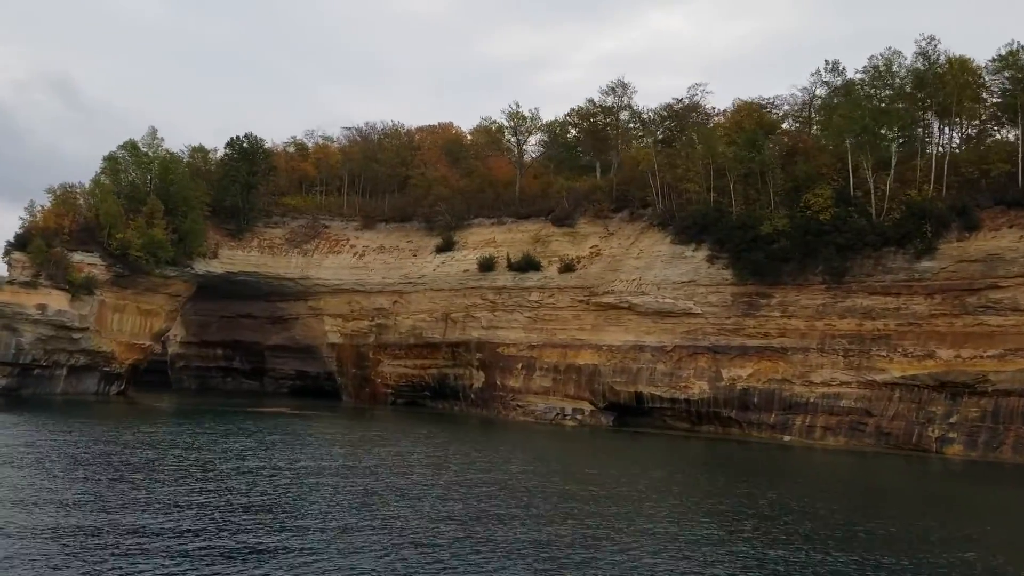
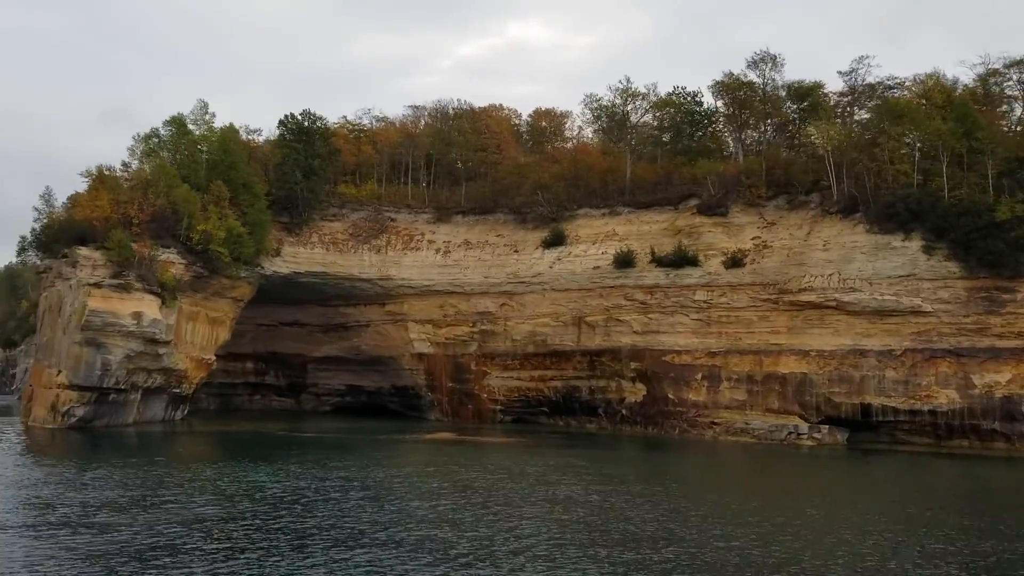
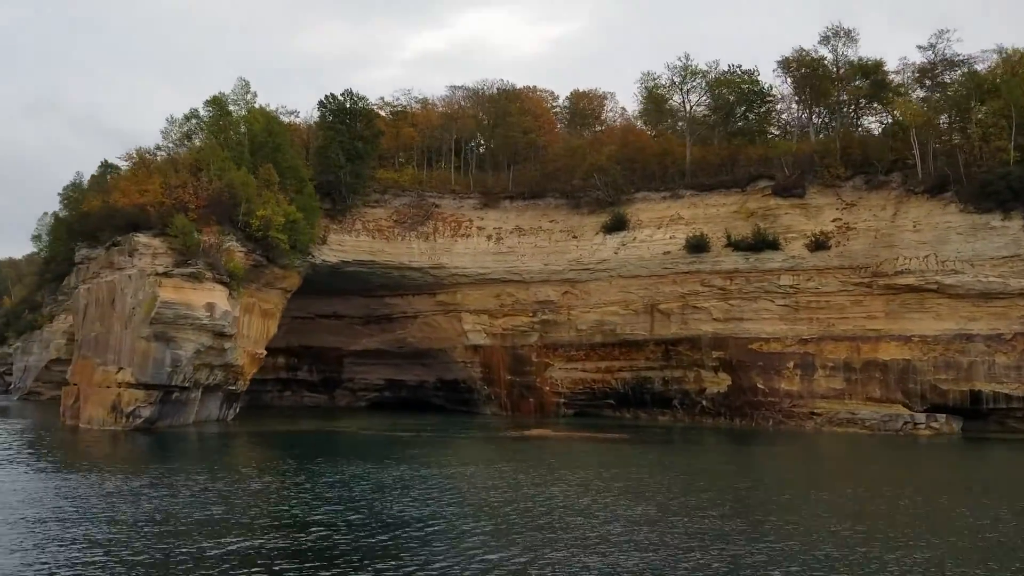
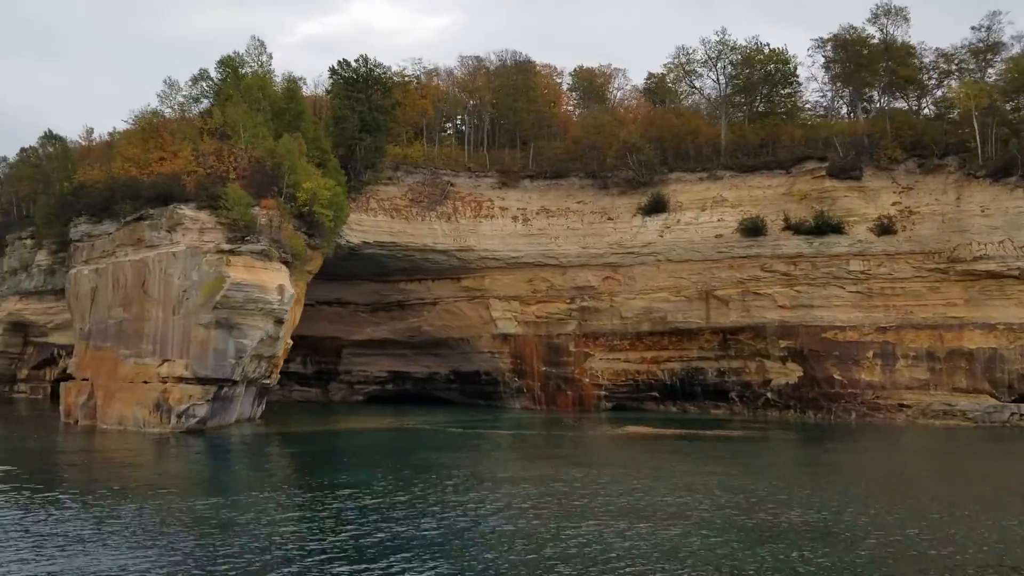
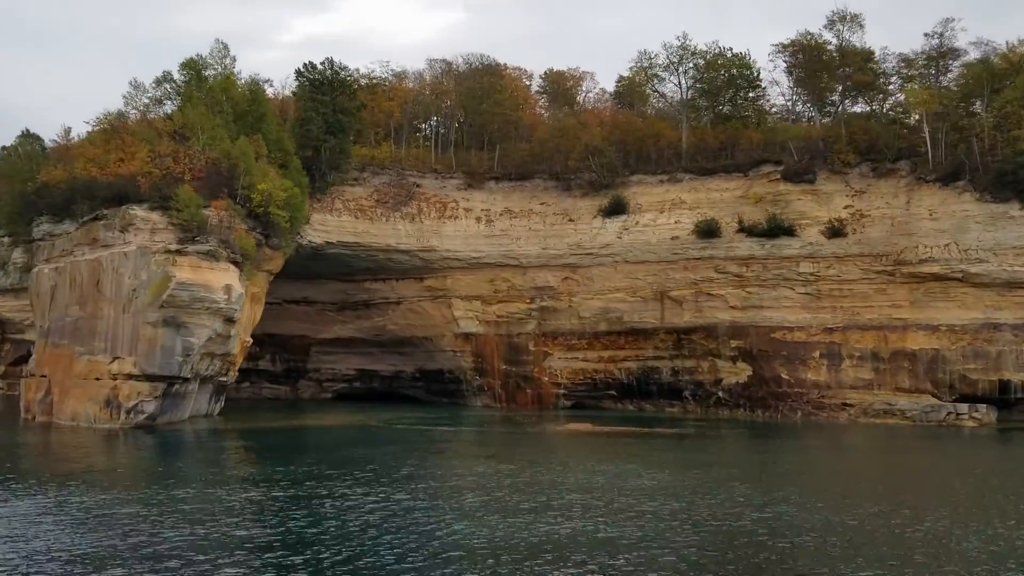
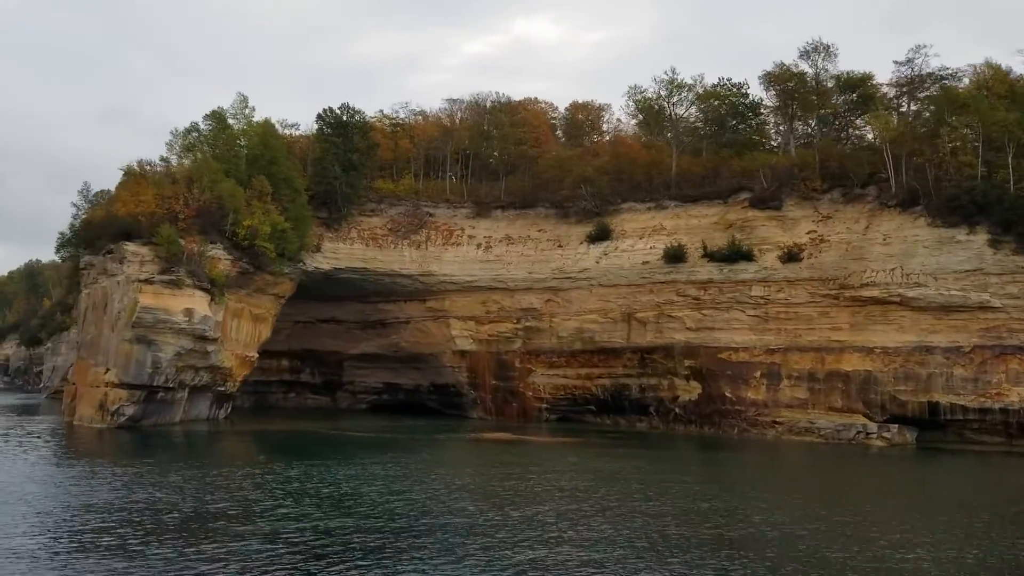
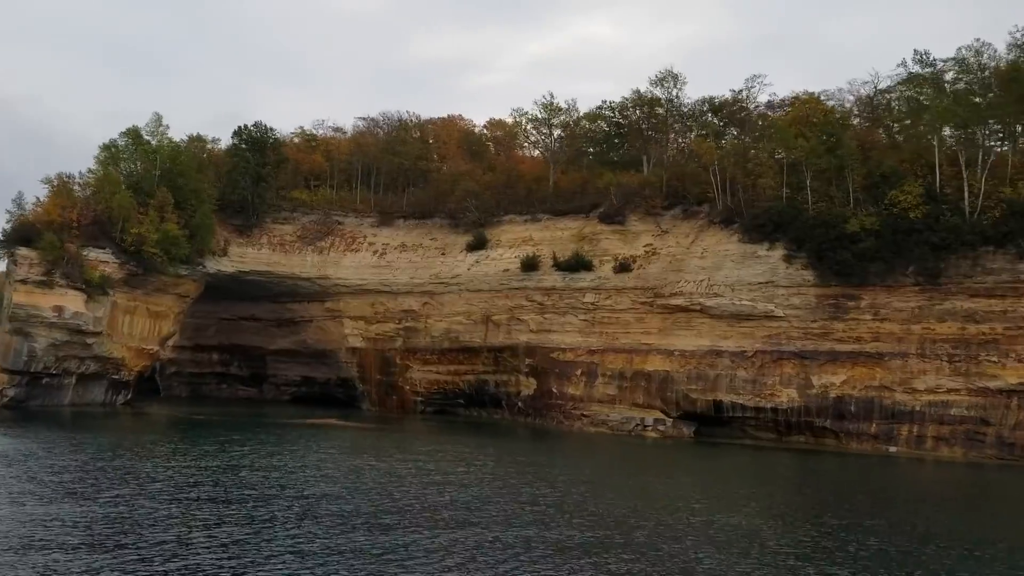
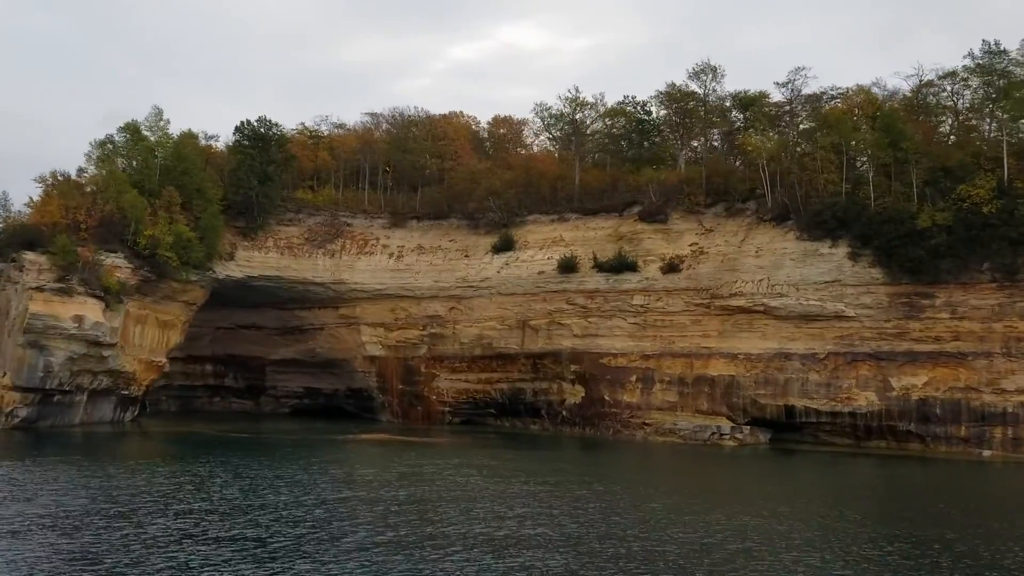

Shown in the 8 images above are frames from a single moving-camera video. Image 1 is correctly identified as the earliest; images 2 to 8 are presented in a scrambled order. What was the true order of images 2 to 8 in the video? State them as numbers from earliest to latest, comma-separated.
7, 8, 2, 6, 3, 5, 4
